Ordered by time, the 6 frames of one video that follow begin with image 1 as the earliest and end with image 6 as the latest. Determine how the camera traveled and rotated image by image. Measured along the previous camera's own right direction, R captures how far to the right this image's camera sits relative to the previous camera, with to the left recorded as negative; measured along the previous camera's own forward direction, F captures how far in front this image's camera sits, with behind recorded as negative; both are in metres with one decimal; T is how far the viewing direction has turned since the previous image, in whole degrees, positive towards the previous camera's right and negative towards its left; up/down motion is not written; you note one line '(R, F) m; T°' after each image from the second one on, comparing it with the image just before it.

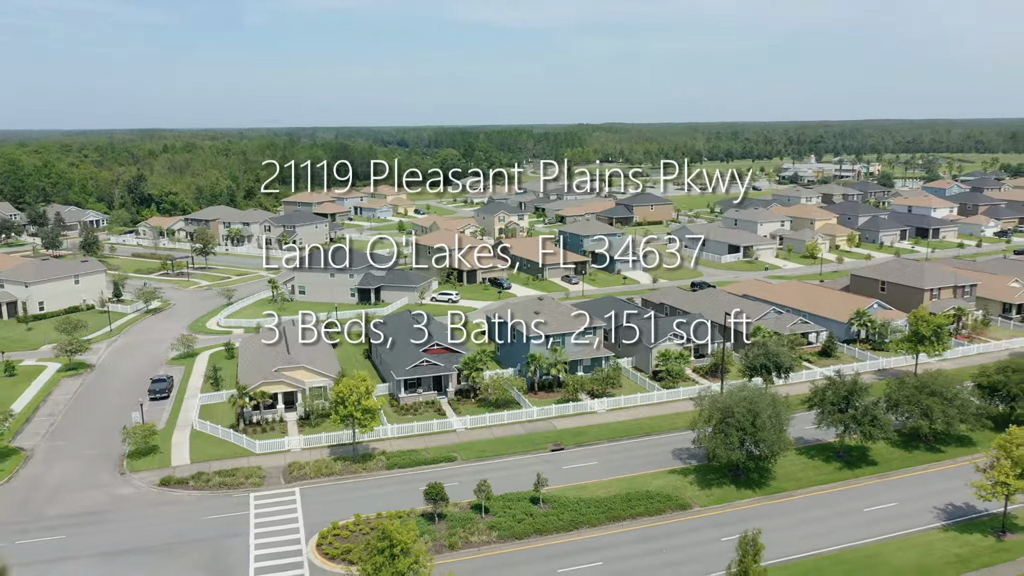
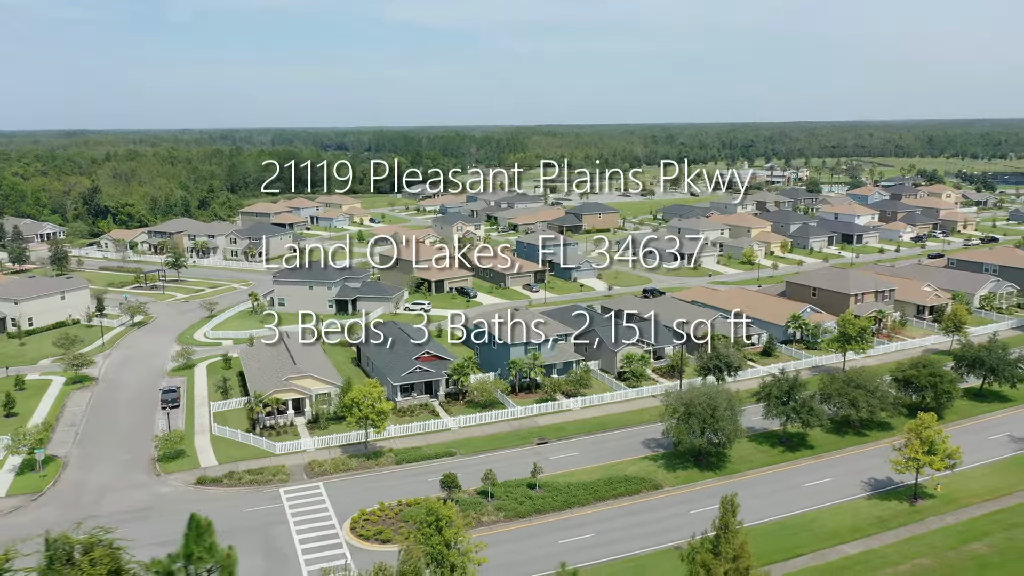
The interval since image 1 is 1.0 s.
(-1.2, -2.4) m; +4°
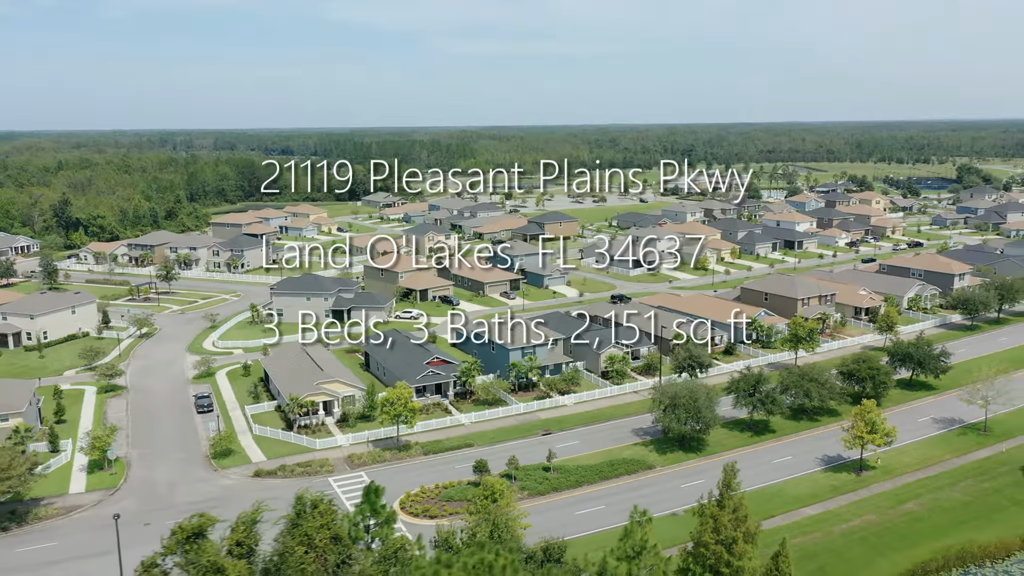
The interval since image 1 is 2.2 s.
(-1.8, -3.0) m; +4°
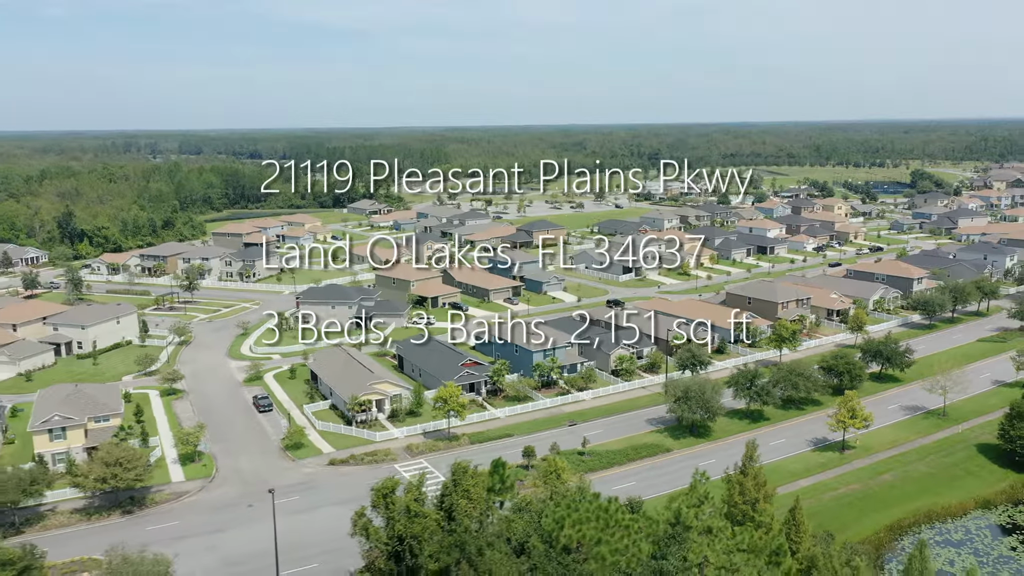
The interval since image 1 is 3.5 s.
(-2.2, -3.4) m; +3°
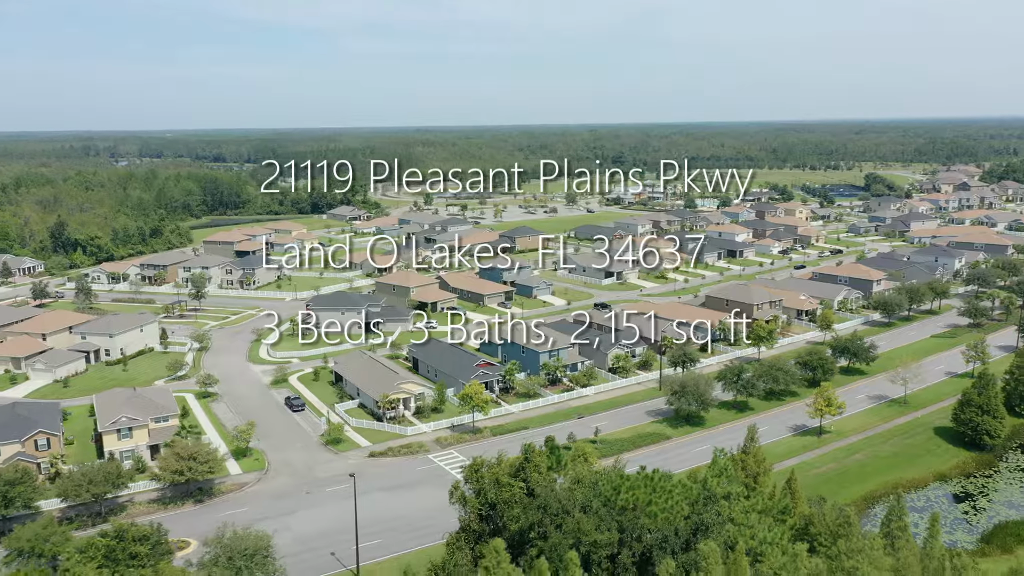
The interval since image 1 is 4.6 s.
(-1.9, -3.0) m; +3°
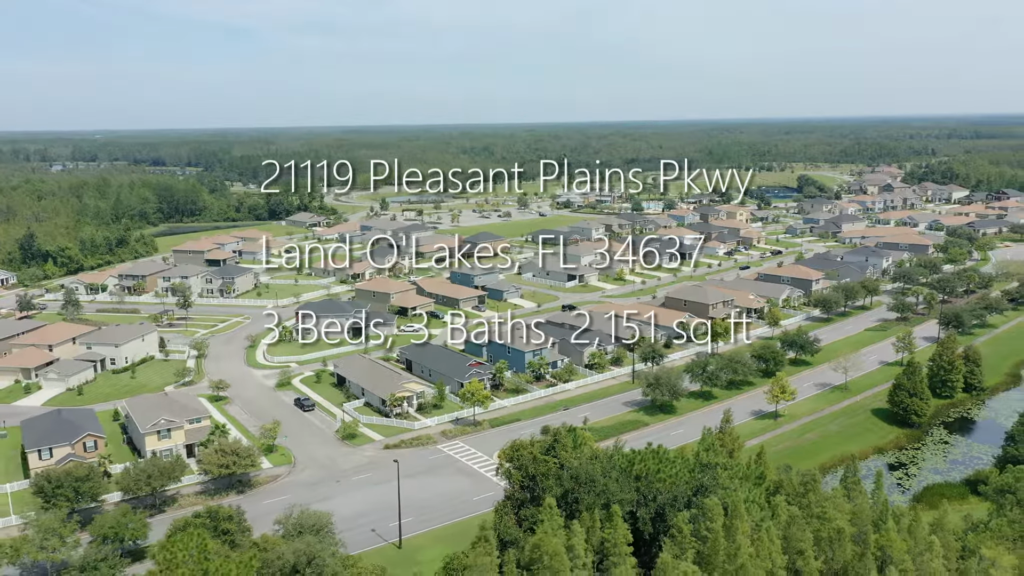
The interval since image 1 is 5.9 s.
(-2.1, -3.4) m; +4°
